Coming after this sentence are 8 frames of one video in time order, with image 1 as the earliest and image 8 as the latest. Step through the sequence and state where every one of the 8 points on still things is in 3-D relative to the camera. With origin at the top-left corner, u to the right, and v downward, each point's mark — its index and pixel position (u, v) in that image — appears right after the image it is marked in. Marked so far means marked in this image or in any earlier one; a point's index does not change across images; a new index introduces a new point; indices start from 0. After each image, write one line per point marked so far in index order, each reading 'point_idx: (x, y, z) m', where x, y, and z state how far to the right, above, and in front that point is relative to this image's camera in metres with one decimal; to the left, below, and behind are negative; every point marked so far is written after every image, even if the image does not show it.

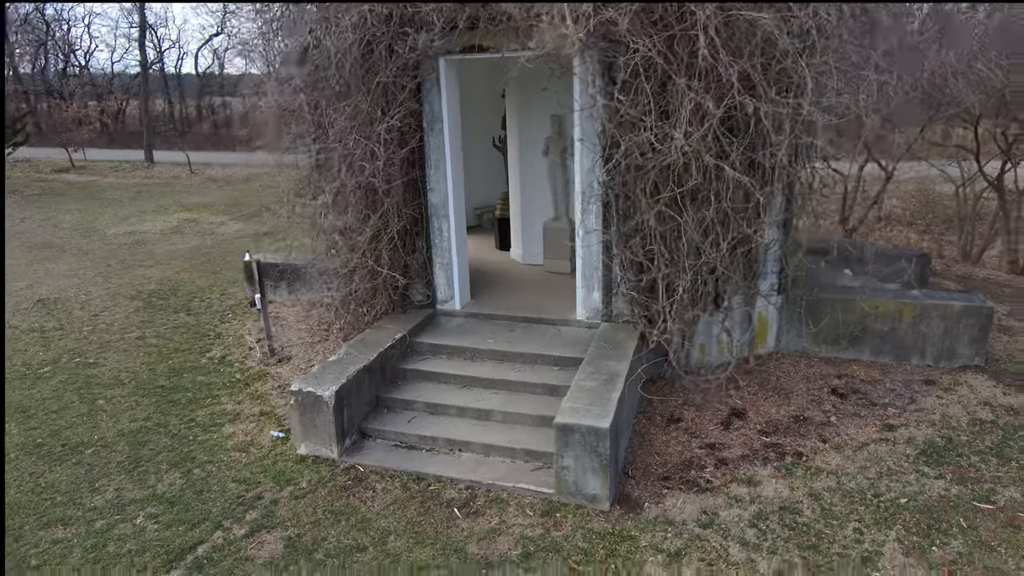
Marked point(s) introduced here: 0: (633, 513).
0: (+0.8, -1.4, +4.0) m
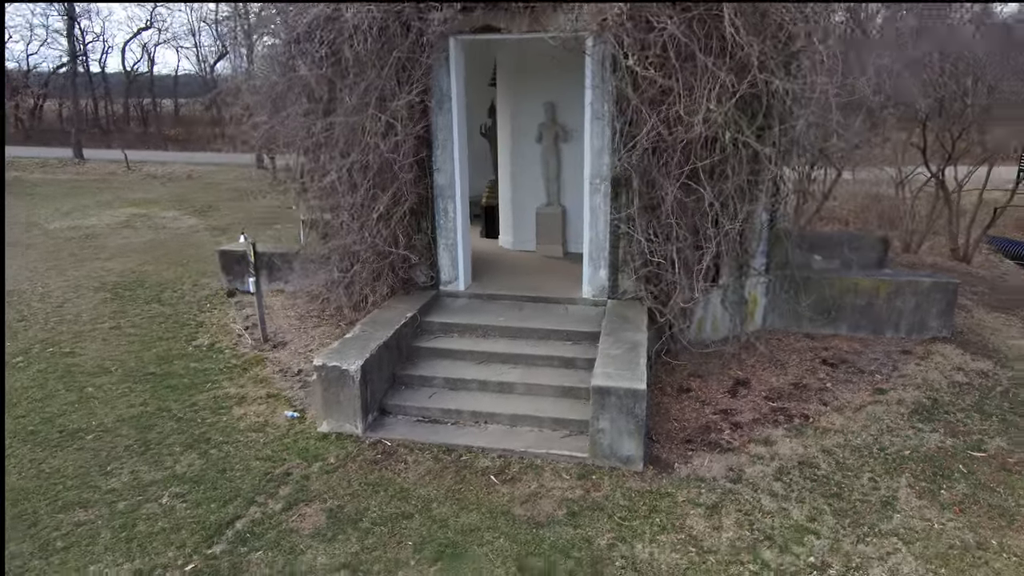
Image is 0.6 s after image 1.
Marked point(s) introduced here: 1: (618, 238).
0: (+1.0, -1.2, +4.1) m
1: (+0.9, +0.4, +5.4) m
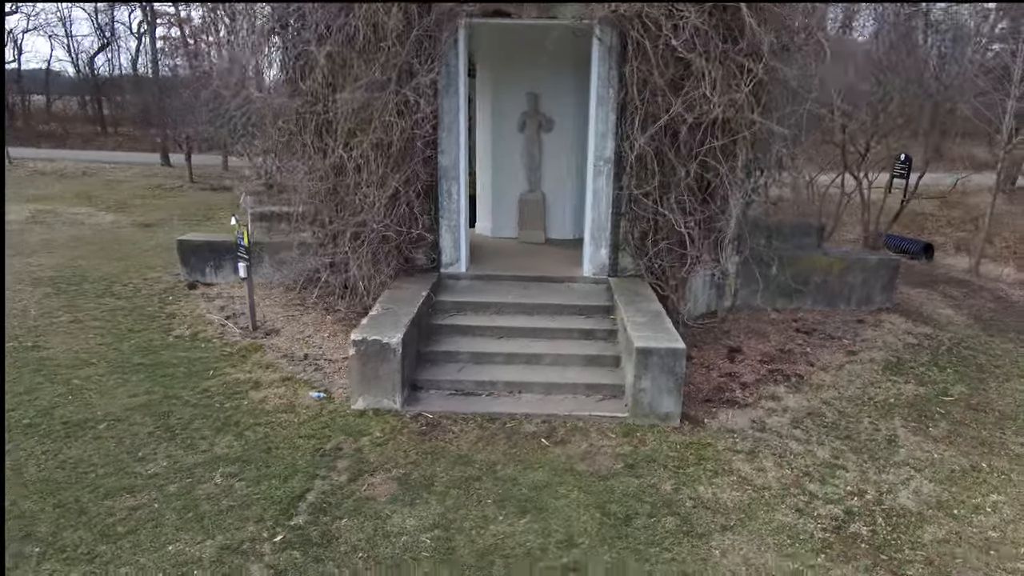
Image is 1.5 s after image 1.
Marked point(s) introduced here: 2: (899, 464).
0: (+1.3, -1.0, +4.4) m
1: (+0.9, +0.6, +5.7) m
2: (+2.5, -1.1, +4.1) m
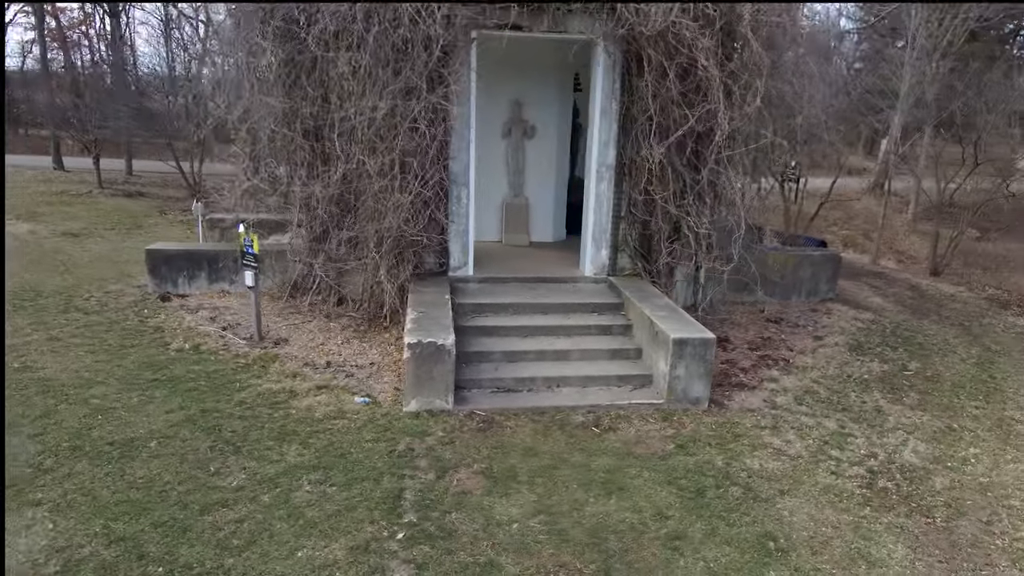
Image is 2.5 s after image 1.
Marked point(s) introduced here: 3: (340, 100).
0: (+1.6, -0.9, +4.9) m
1: (+1.0, +0.7, +6.1) m
2: (+2.9, -1.1, +4.8) m
3: (-1.5, +1.6, +5.6) m
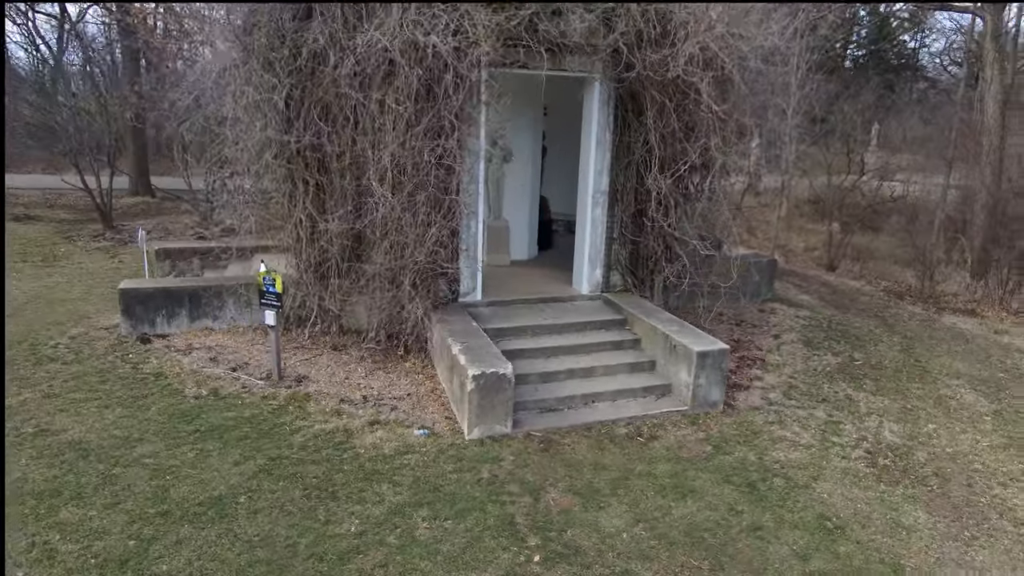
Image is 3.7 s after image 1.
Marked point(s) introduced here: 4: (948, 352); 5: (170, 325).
0: (+1.9, -1.1, +5.6) m
1: (+1.0, +0.5, +6.6) m
2: (+3.2, -1.1, +5.7) m
3: (-1.4, +1.3, +5.6) m
4: (+5.0, -0.7, +7.4) m
5: (-3.6, -0.4, +6.7) m
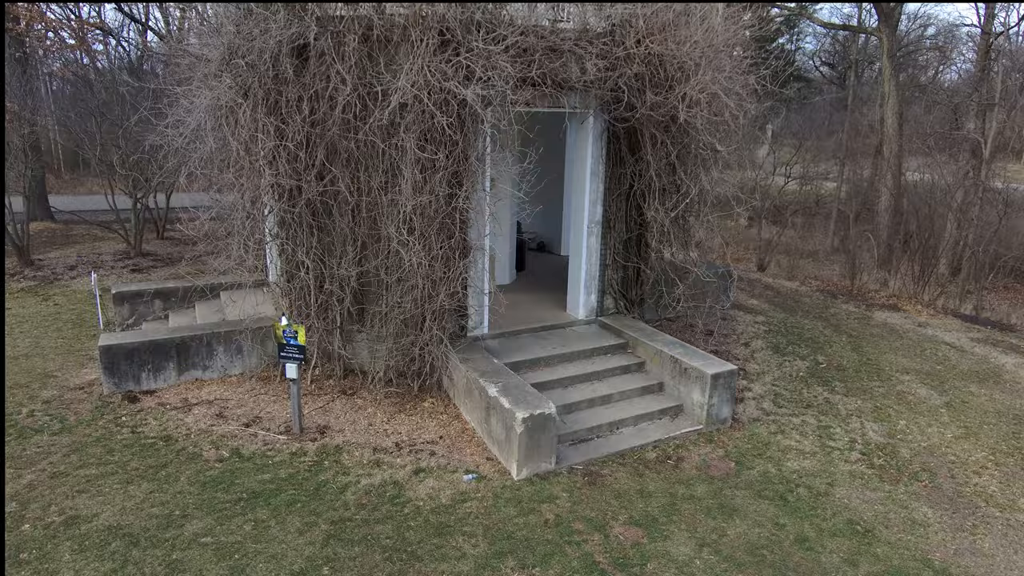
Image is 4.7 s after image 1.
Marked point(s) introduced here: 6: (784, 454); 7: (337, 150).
0: (+2.2, -1.3, +6.1) m
1: (+1.0, +0.2, +6.9) m
2: (+3.4, -1.3, +6.4) m
3: (-1.2, +0.9, +5.6) m
4: (+4.9, -0.8, +8.3) m
5: (-3.5, -0.9, +6.3) m
6: (+2.4, -1.4, +5.6) m
7: (-1.5, +1.2, +5.6) m
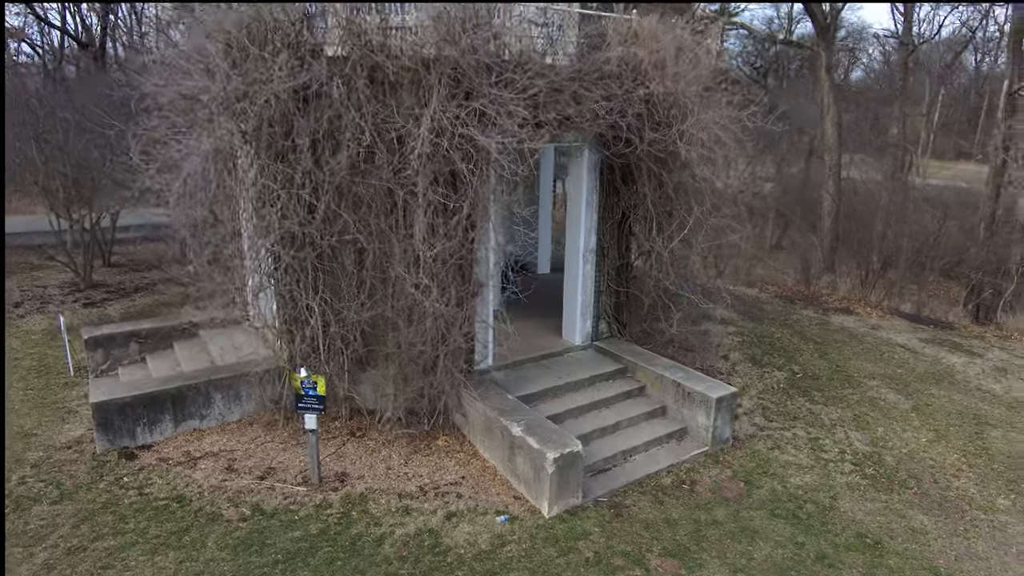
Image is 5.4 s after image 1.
0: (+2.3, -1.5, +6.4) m
1: (+1.0, -0.1, +7.1) m
2: (+3.4, -1.5, +6.9) m
3: (-1.1, +0.6, +5.5) m
4: (+4.7, -0.9, +8.9) m
5: (-3.4, -1.4, +6.0) m
6: (+2.5, -1.7, +5.9) m
7: (-1.4, +0.8, +5.5) m
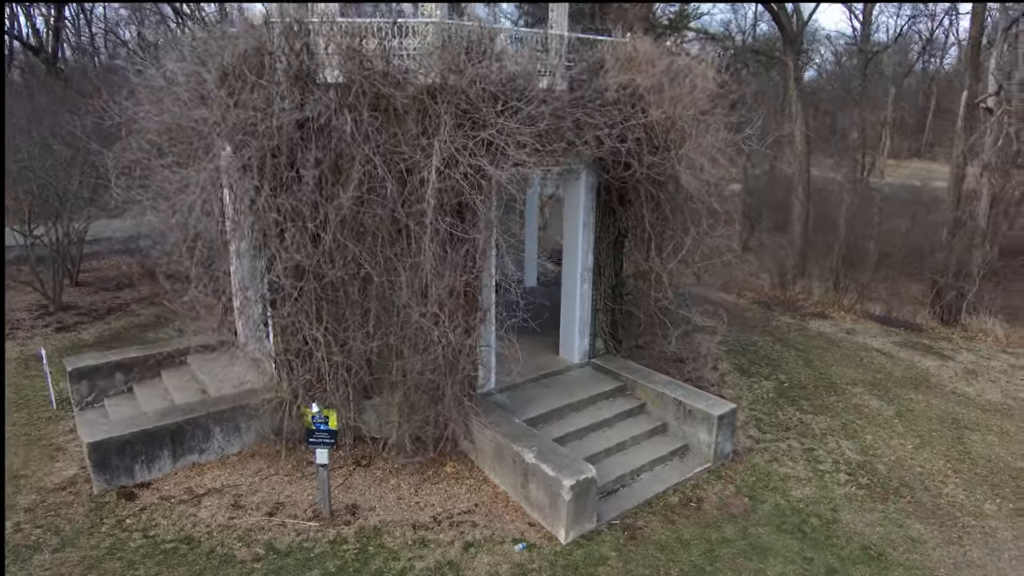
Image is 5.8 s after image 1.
0: (+2.3, -1.7, +6.6) m
1: (+0.9, -0.3, +7.2) m
2: (+3.4, -1.6, +7.1) m
3: (-1.1, +0.3, +5.5) m
4: (+4.6, -1.0, +9.2) m
5: (-3.3, -1.7, +5.8) m
6: (+2.6, -1.9, +6.1) m
7: (-1.4, +0.5, +5.4) m
